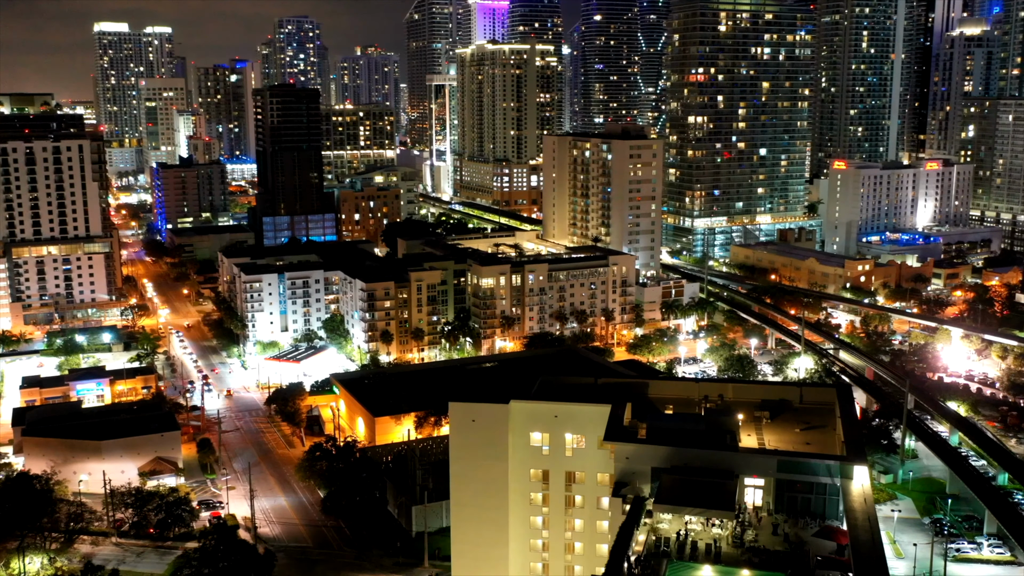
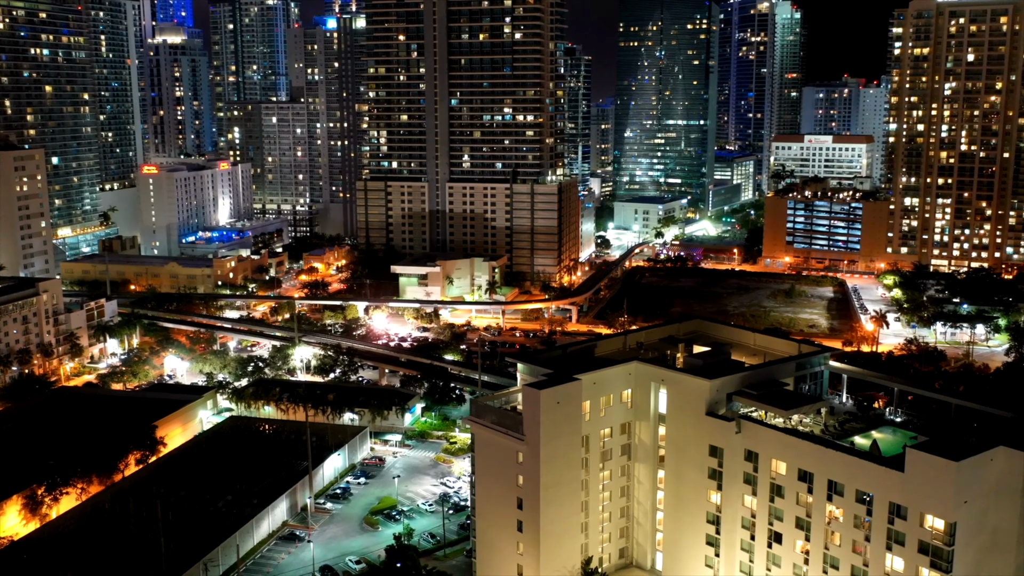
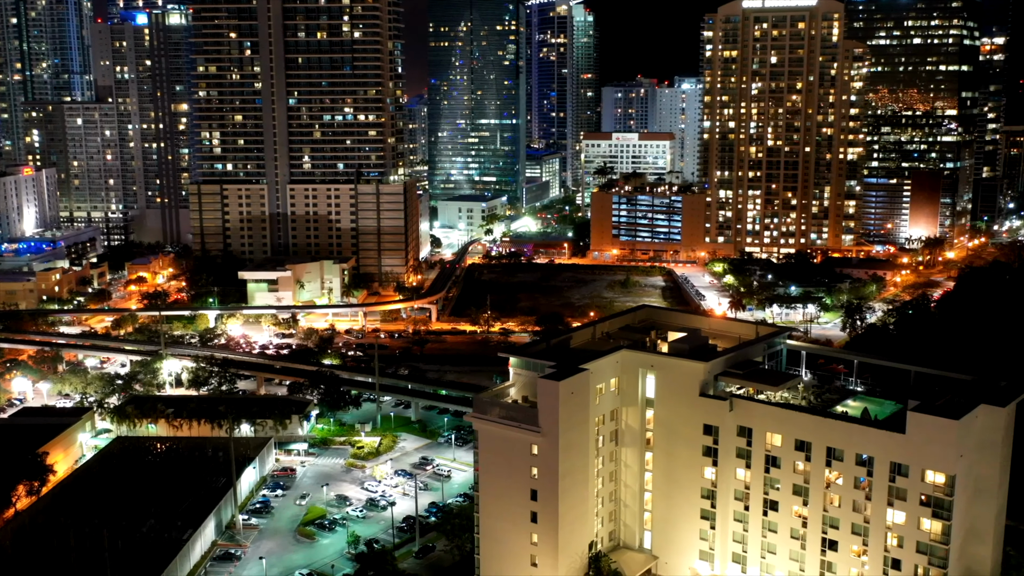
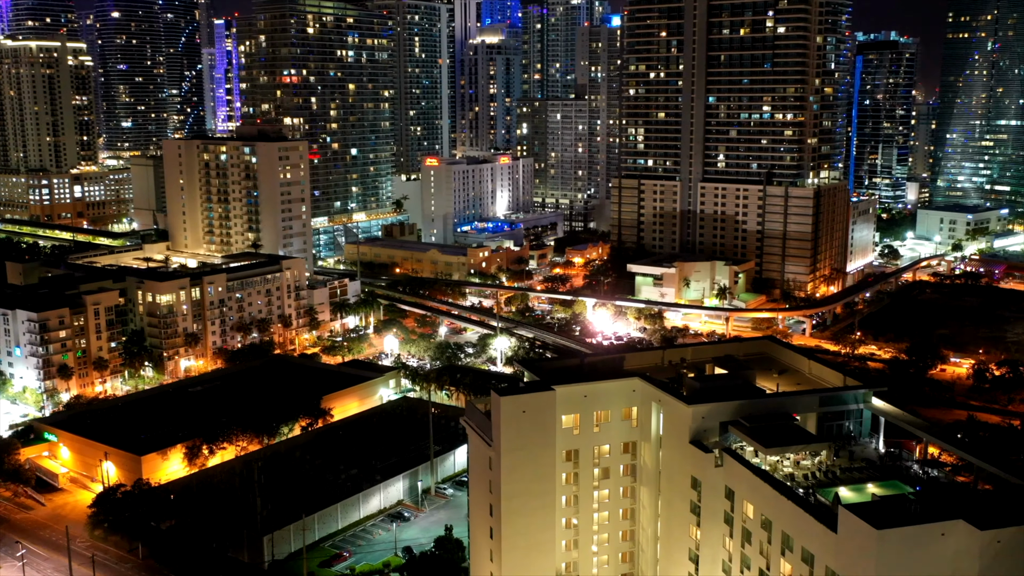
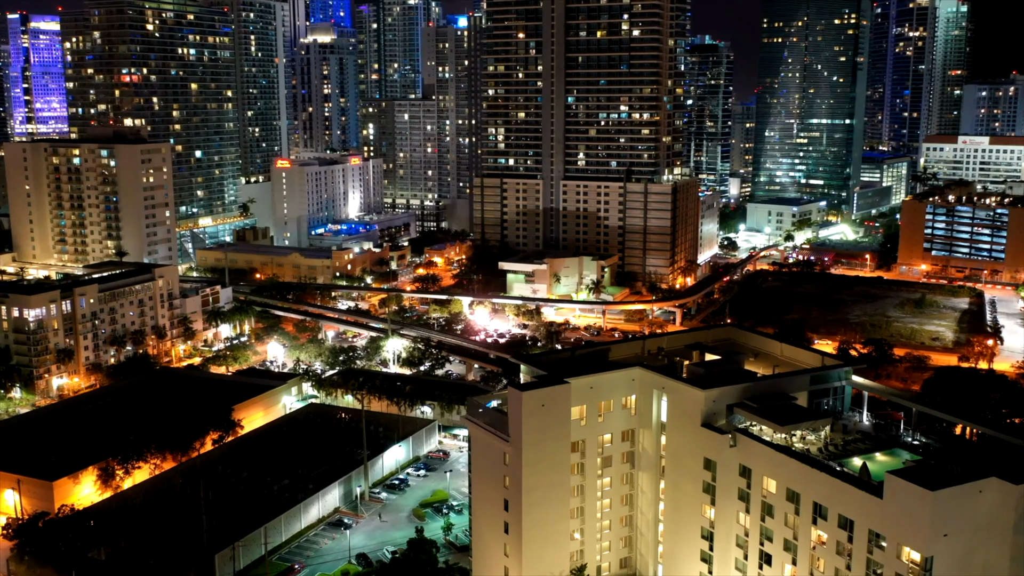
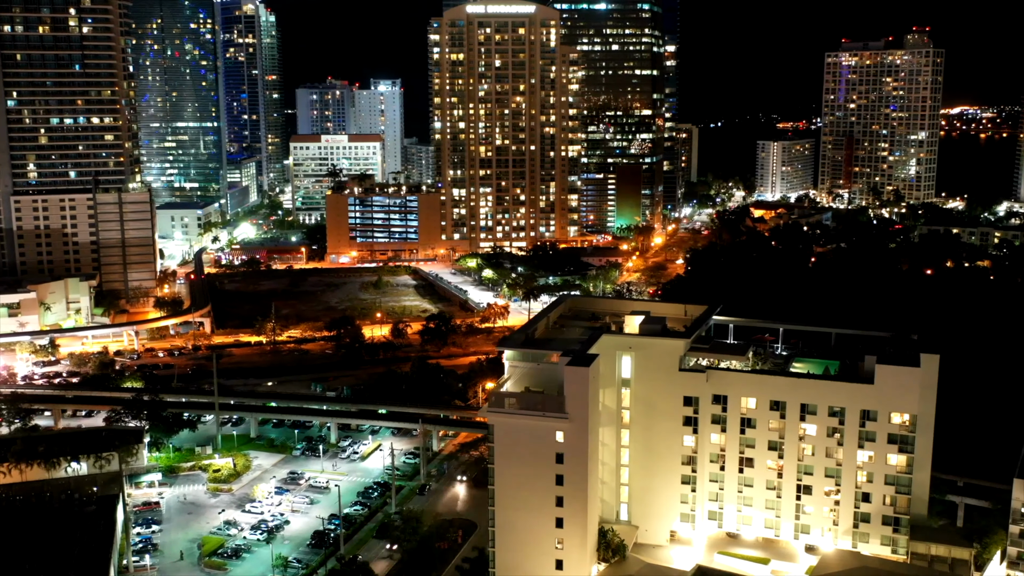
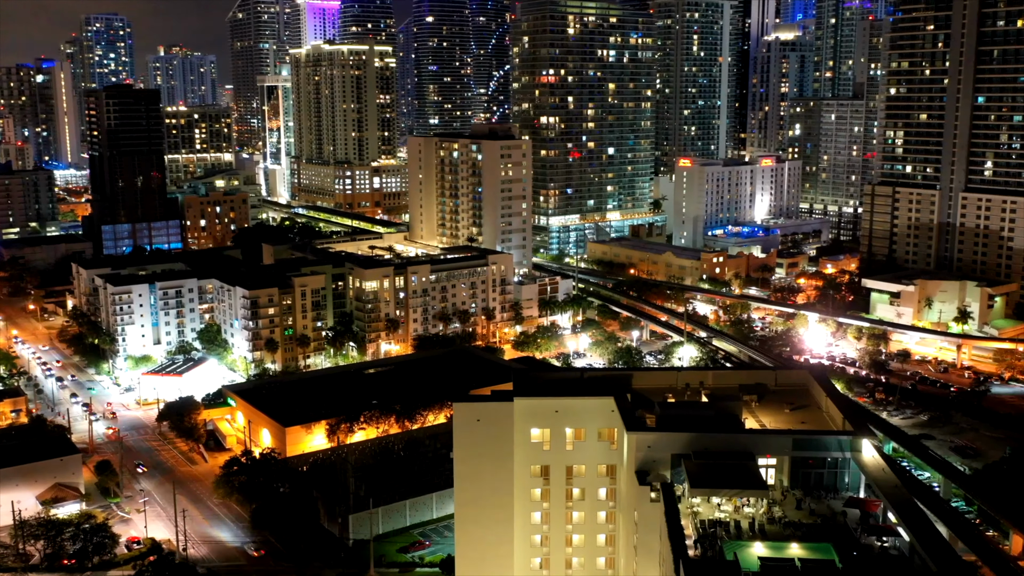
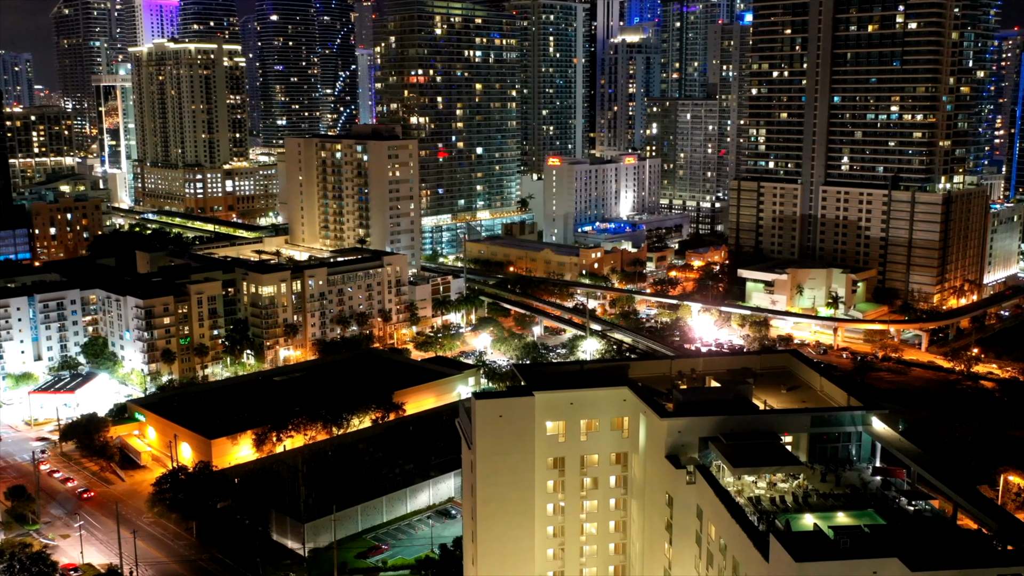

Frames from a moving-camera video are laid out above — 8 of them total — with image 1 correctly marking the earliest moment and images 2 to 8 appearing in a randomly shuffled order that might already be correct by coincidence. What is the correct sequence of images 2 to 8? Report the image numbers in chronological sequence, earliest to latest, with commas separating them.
7, 8, 4, 5, 2, 3, 6
